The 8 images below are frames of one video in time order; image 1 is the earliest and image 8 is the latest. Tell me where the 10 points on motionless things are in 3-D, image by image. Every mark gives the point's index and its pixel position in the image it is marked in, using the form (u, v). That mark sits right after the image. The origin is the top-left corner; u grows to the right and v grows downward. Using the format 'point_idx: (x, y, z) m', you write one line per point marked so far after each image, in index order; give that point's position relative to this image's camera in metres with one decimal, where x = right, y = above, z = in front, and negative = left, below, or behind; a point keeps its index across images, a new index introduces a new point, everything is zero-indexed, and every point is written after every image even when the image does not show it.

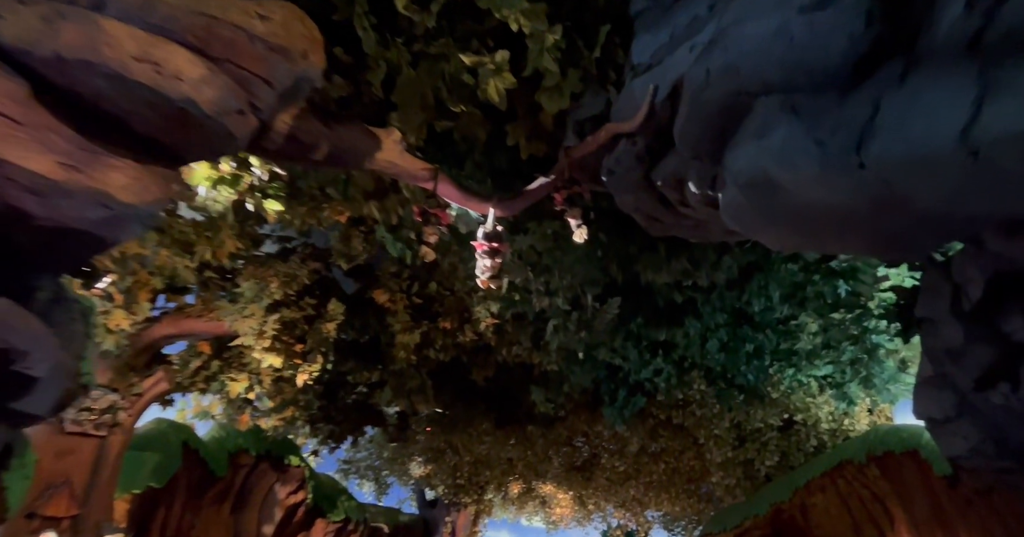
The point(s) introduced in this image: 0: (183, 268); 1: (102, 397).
0: (-2.7, 0.0, +4.5) m
1: (-3.2, -1.0, +4.2) m
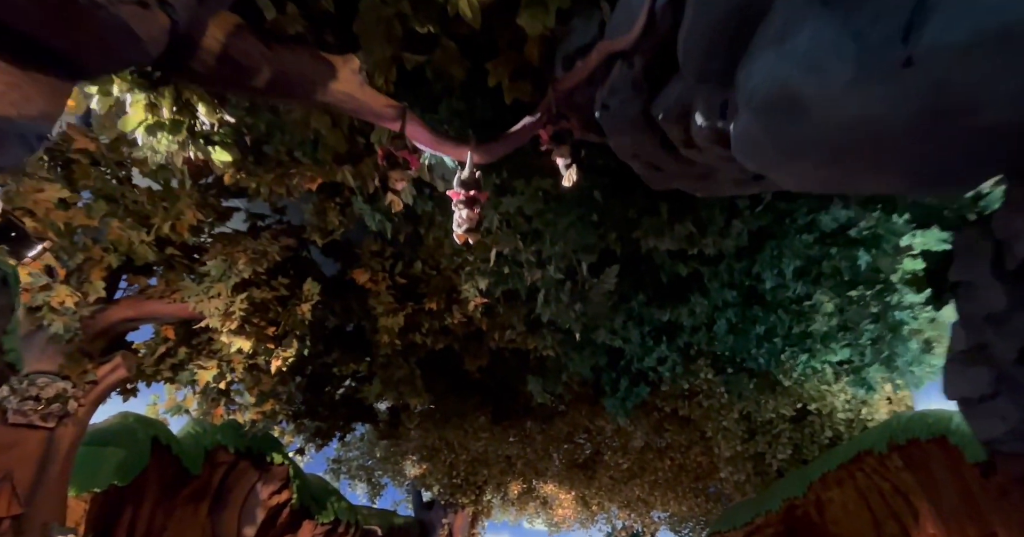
0: (-2.8, +0.2, +4.1) m
1: (-3.3, -0.8, +3.7) m
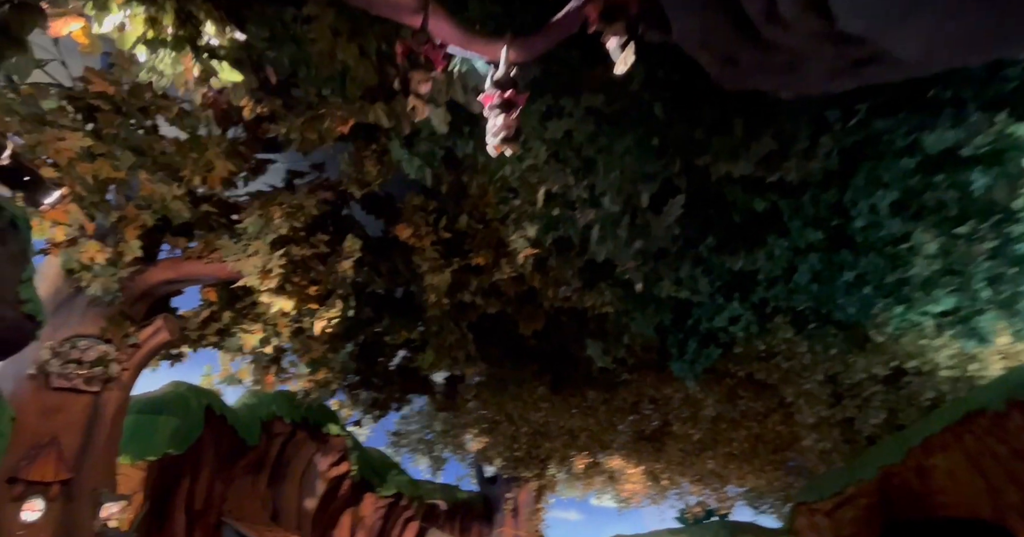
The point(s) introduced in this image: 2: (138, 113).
0: (-2.5, +0.5, +3.9) m
1: (-2.9, -0.5, +3.6) m
2: (-2.5, +1.0, +3.5) m
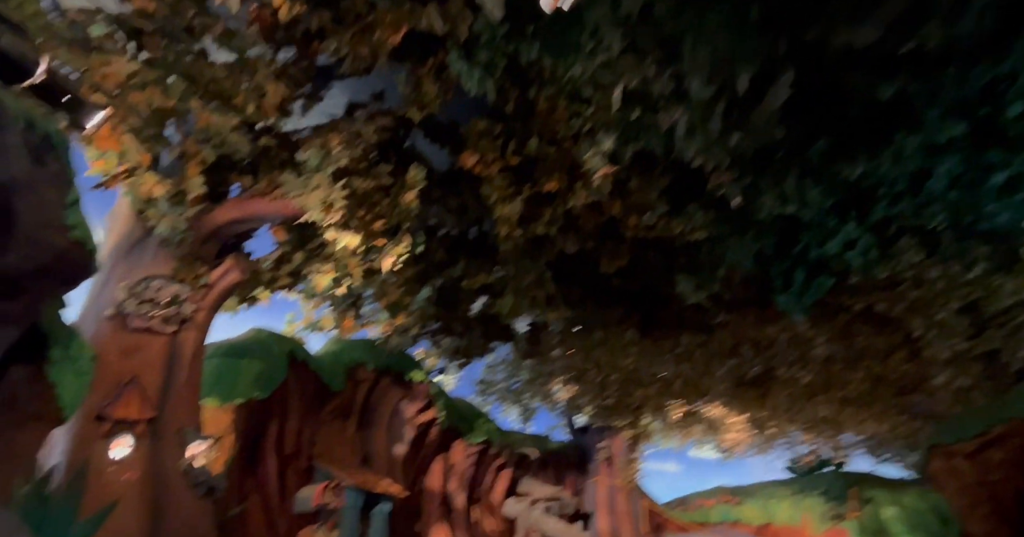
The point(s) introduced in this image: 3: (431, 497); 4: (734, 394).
0: (-2.0, +1.0, +3.7) m
1: (-2.3, -0.1, +3.6) m
2: (-2.1, +1.5, +3.3) m
3: (-1.1, -3.1, +7.2) m
4: (+3.5, -1.9, +8.4) m
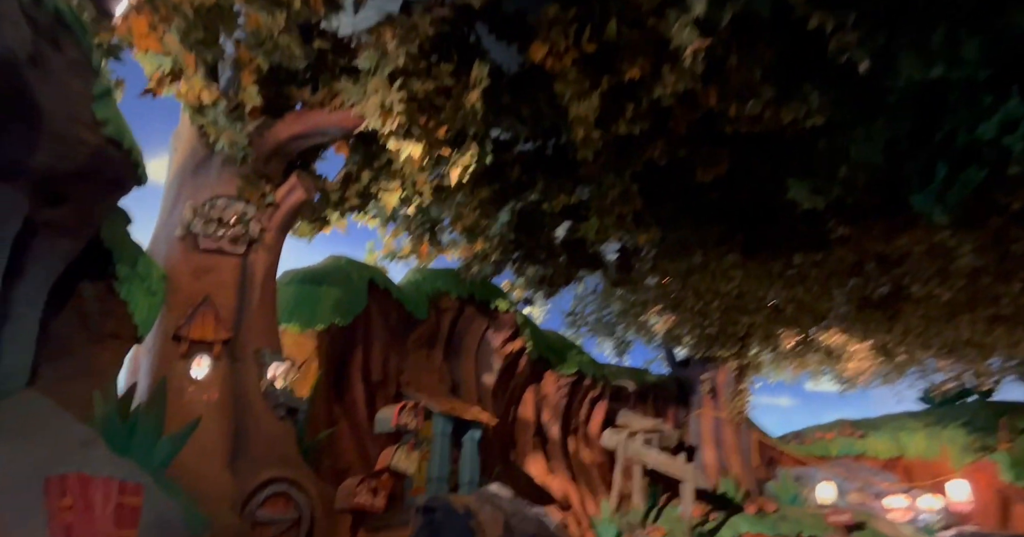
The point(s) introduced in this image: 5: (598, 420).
0: (-1.5, +1.5, +3.4) m
1: (-1.8, +0.4, +3.4) m
2: (-1.7, +1.9, +3.0) m
3: (+0.2, -2.1, +7.0) m
4: (+4.8, -0.6, +7.4) m
5: (+1.3, -2.3, +8.1) m
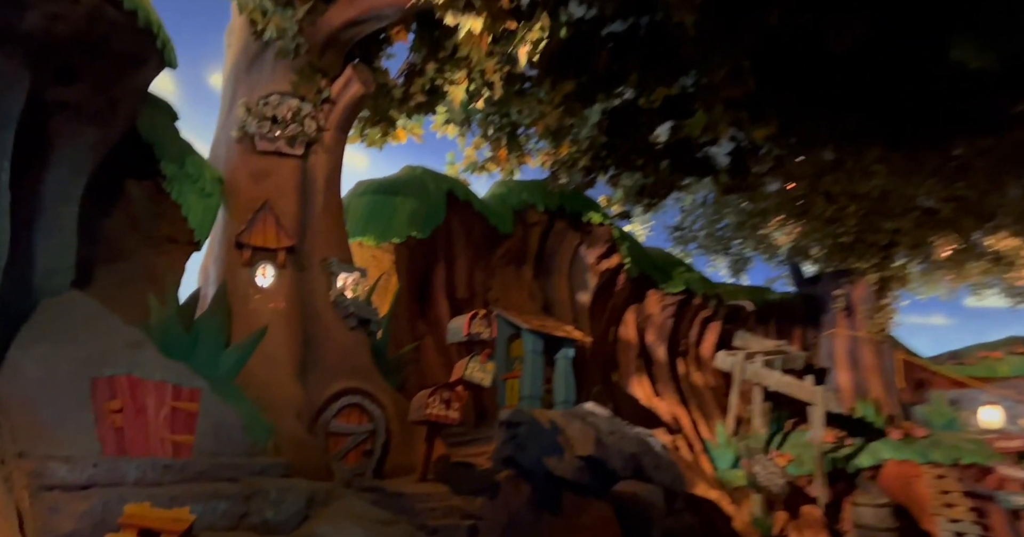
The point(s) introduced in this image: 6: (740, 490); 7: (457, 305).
0: (-1.2, +2.0, +3.0) m
1: (-1.4, +0.9, +3.2) m
2: (-1.5, +2.4, +2.6) m
3: (+1.4, -1.0, +6.6) m
4: (+6.0, +0.8, +5.8) m
5: (+2.8, -1.0, +7.4) m
6: (+2.6, -2.5, +6.0) m
7: (-0.5, -0.3, +4.6) m
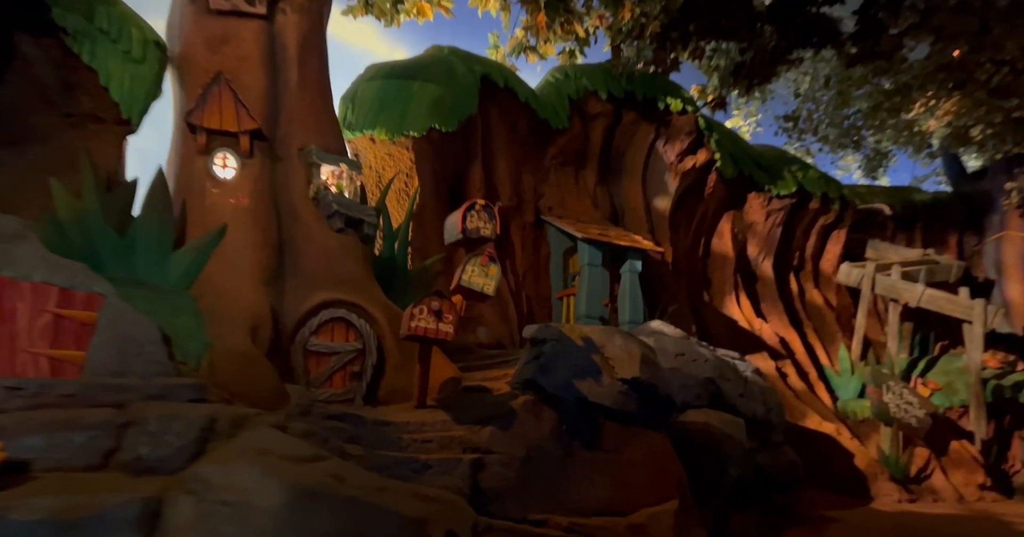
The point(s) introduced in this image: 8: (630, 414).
0: (-1.2, +2.5, +2.3) m
1: (-1.3, +1.4, +2.7) m
2: (-1.7, +2.8, +1.9) m
3: (+2.2, +0.1, +5.7) m
4: (+6.4, +1.9, +3.7) m
5: (+3.7, +0.2, +6.2) m
6: (+3.3, -1.5, +5.0) m
7: (-0.1, +0.4, +4.0) m
8: (+0.6, -0.7, +2.6) m
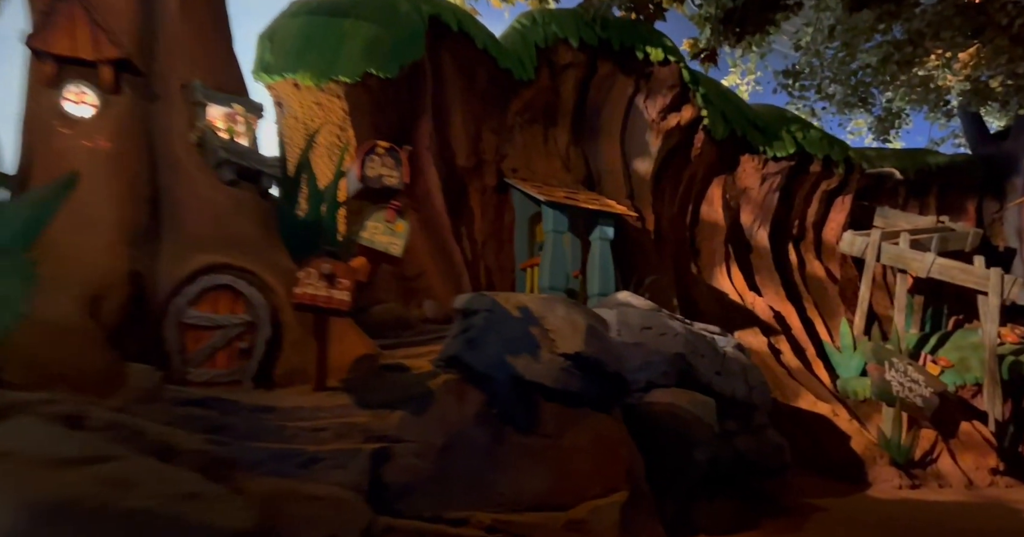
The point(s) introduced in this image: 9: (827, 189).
0: (-1.6, +2.7, +1.9) m
1: (-1.7, +1.6, +2.3) m
2: (-2.0, +2.9, +1.5) m
3: (+2.0, +0.4, +5.2) m
4: (+6.1, +2.2, +3.2) m
5: (+3.5, +0.5, +5.7) m
6: (+3.1, -1.2, +4.6) m
7: (-0.4, +0.6, +3.6) m
8: (+0.3, -0.5, +2.2) m
9: (+3.4, +0.9, +5.7) m
